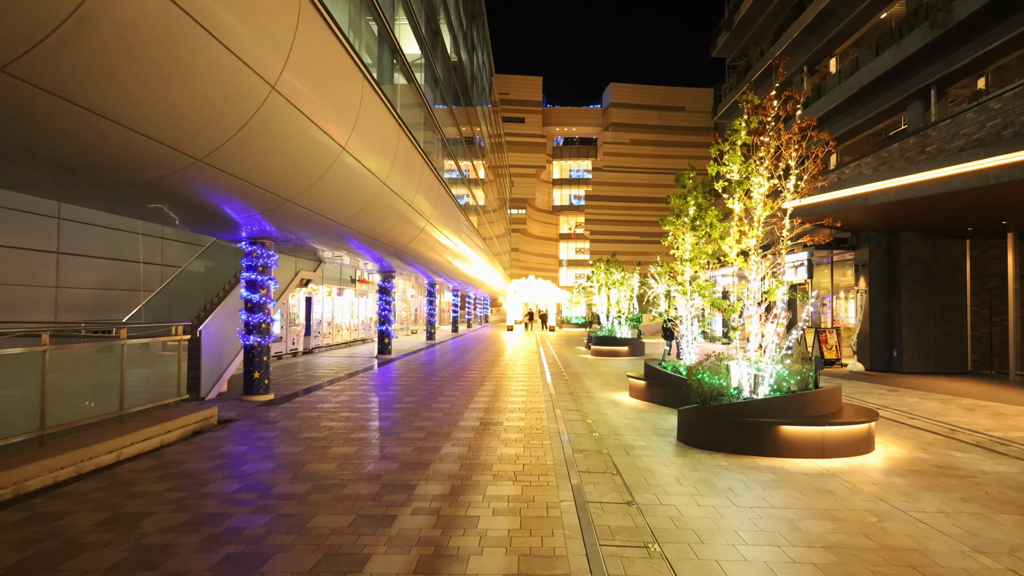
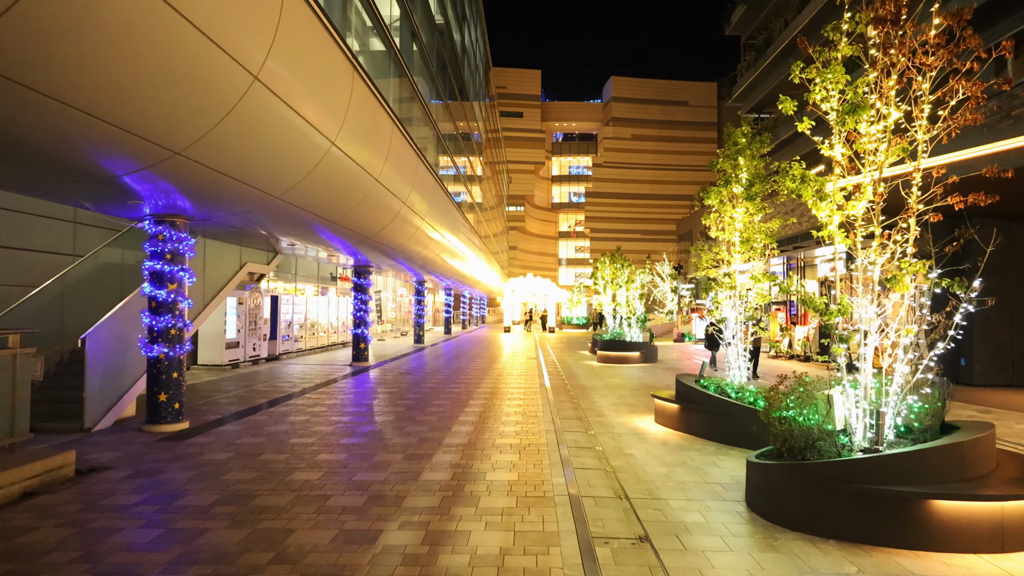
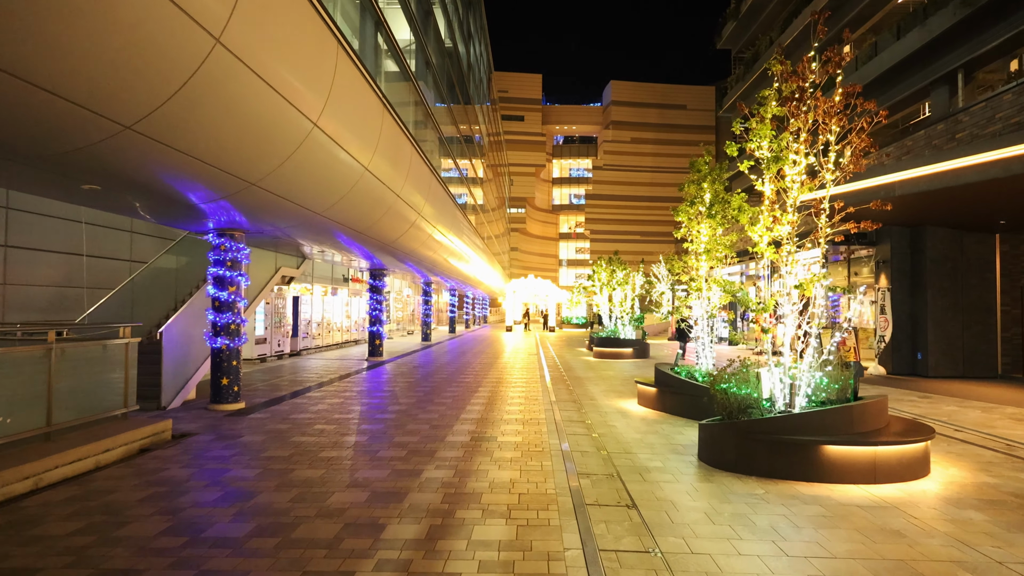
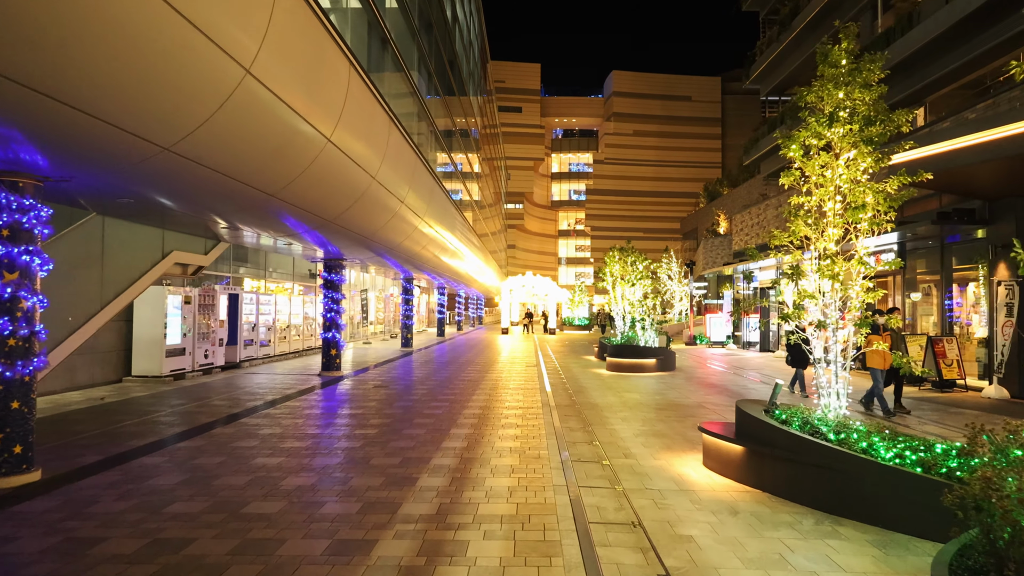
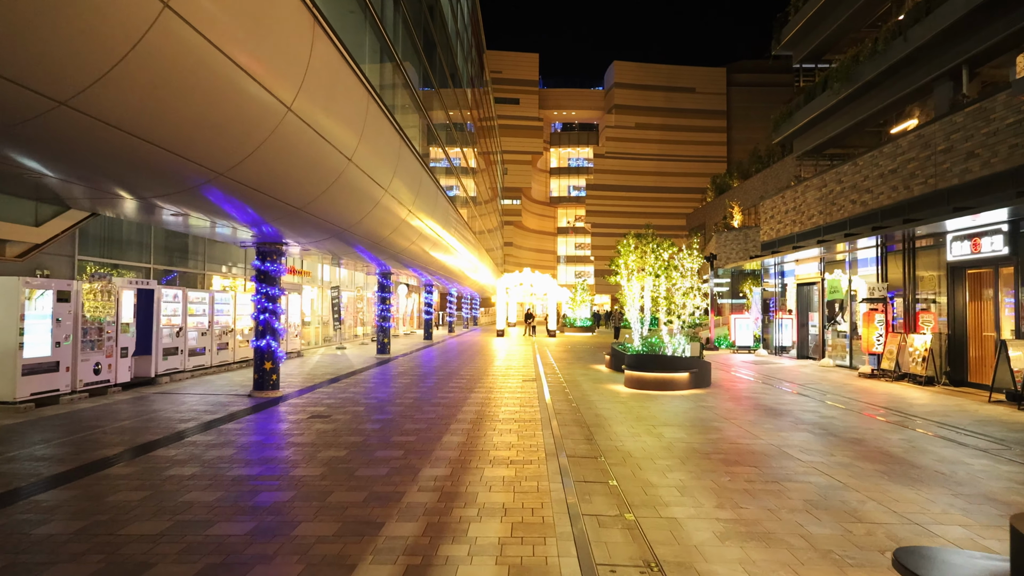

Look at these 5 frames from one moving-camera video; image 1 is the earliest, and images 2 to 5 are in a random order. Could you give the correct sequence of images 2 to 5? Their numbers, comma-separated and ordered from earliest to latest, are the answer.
3, 2, 4, 5
